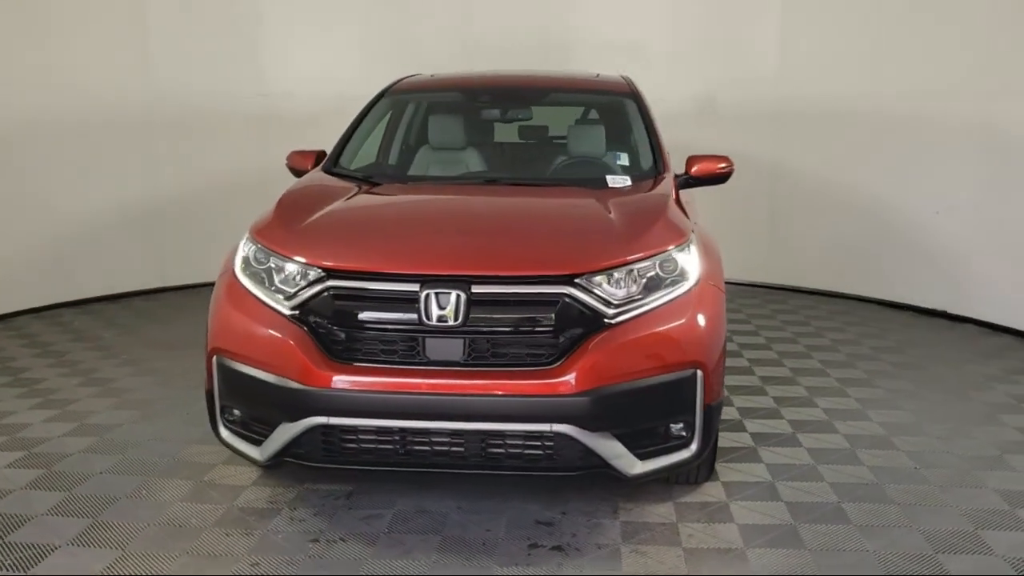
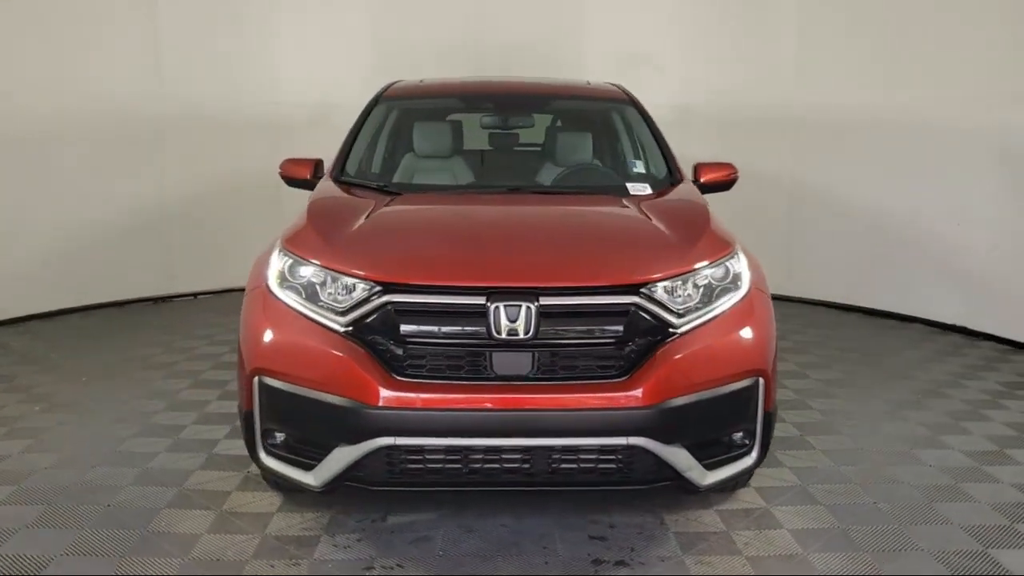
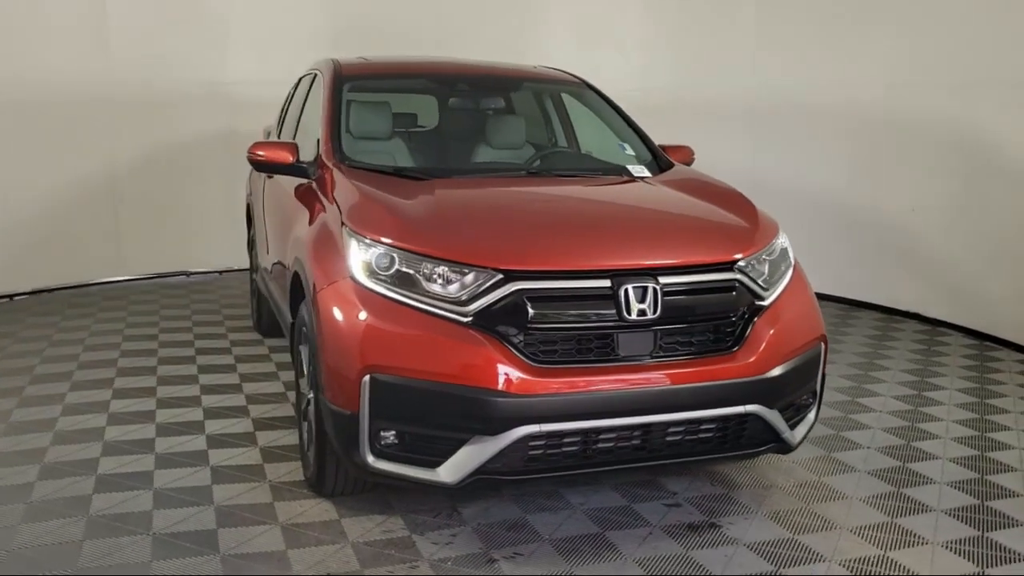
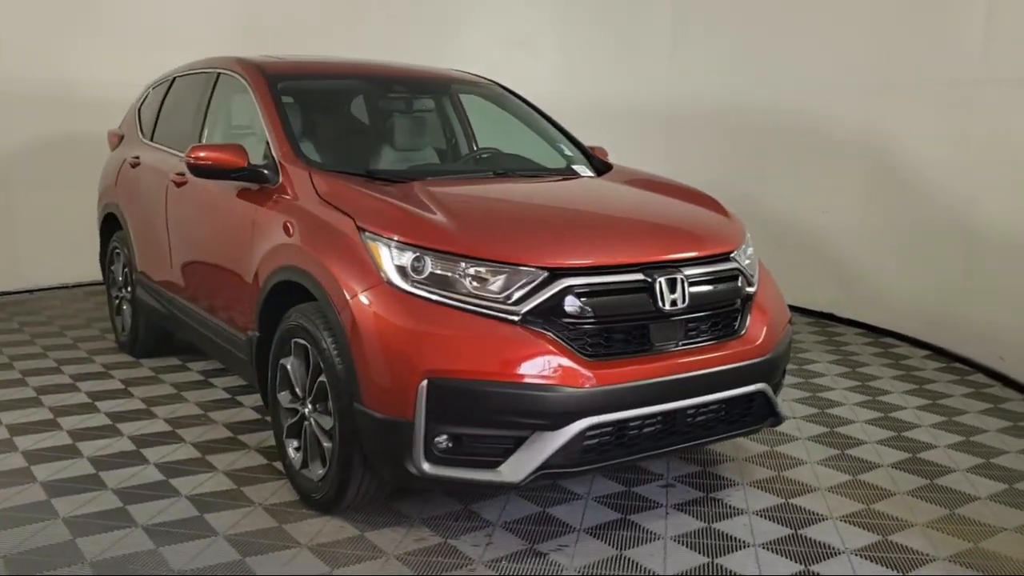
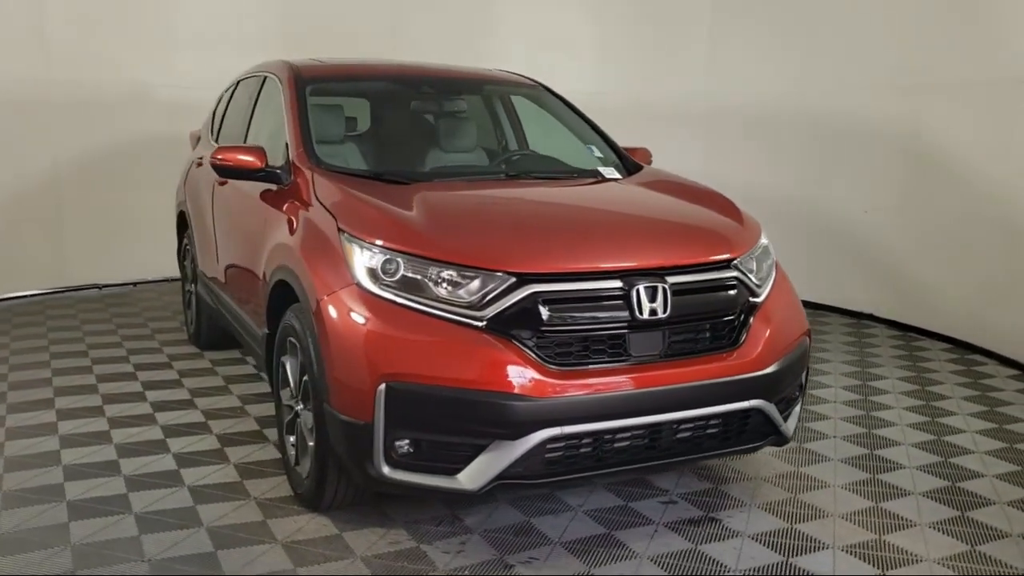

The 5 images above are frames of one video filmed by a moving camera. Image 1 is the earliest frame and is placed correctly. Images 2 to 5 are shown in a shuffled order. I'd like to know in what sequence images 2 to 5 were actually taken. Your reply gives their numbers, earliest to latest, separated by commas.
2, 3, 5, 4
